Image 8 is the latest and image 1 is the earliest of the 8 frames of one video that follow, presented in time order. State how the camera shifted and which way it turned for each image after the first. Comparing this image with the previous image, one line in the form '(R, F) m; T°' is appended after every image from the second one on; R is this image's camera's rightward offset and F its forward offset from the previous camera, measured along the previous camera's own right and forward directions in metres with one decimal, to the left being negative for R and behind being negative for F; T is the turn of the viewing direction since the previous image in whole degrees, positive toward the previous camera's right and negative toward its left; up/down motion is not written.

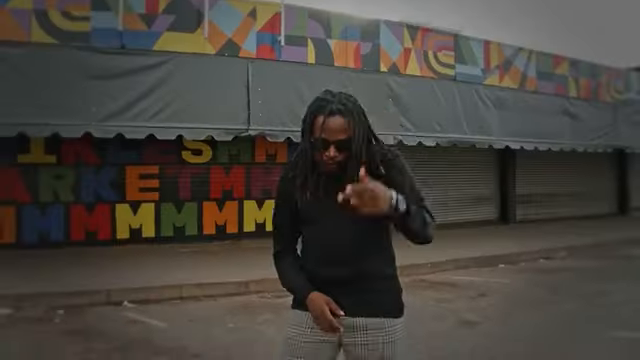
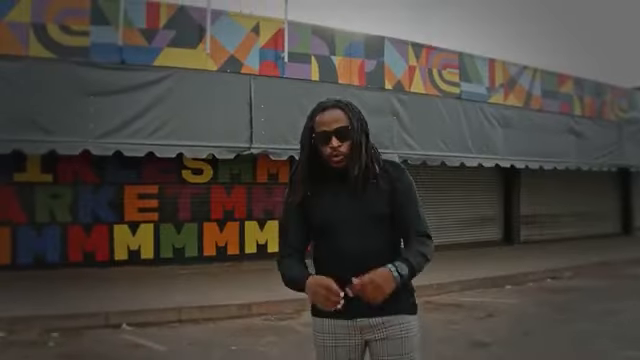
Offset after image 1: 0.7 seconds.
(-0.1, +0.3) m; 0°
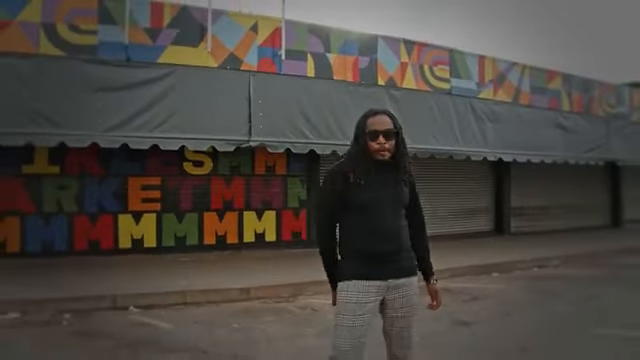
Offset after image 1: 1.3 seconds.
(0.0, -0.6) m; 0°
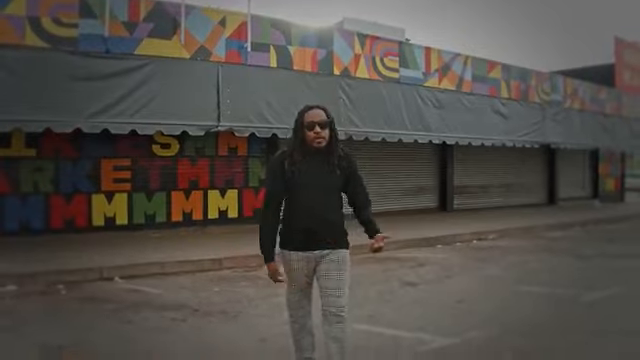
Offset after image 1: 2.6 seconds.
(-0.2, -1.2) m; +4°
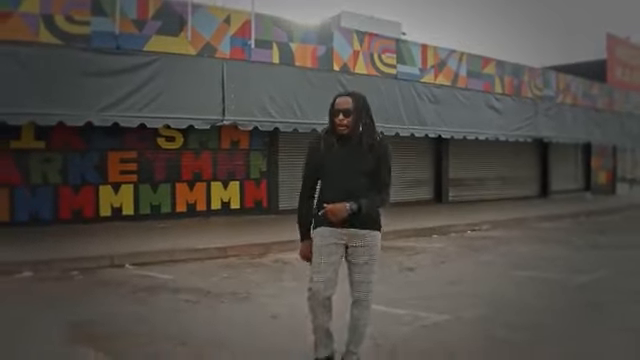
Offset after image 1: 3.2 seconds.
(-0.1, -0.5) m; 0°
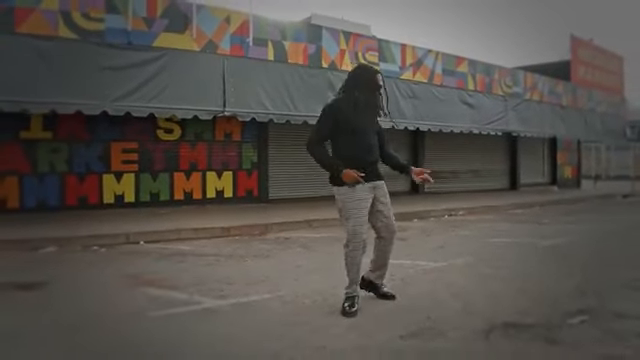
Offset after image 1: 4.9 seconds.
(-0.5, -1.1) m; +3°
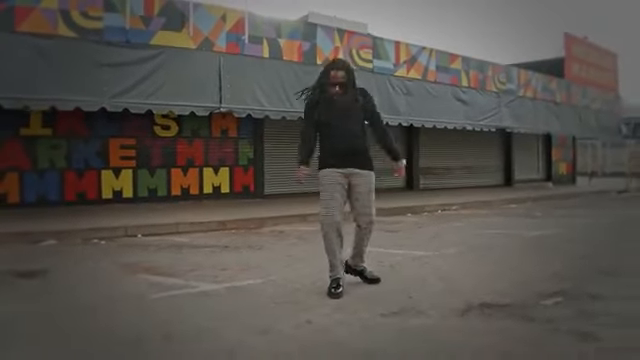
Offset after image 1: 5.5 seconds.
(+0.1, -0.3) m; 0°
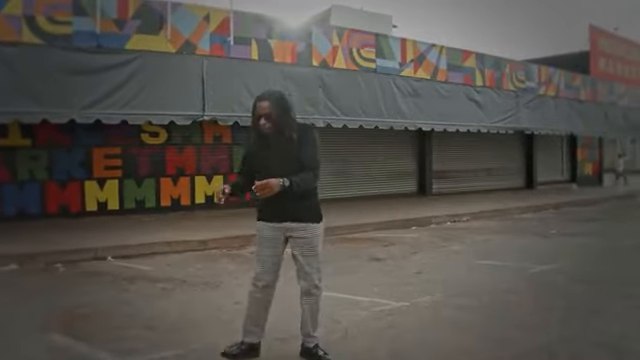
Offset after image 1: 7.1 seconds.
(+0.7, +1.1) m; -2°
